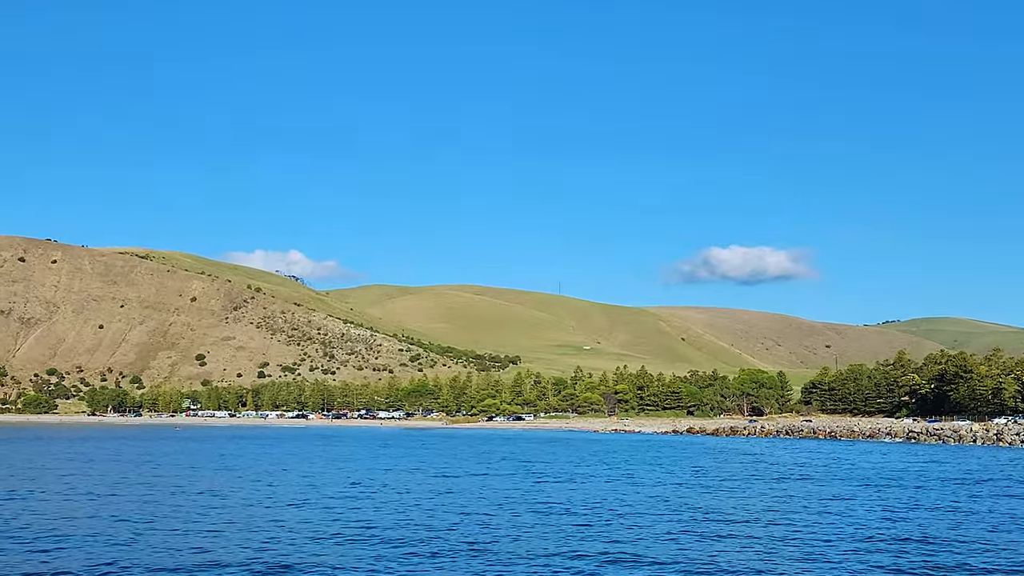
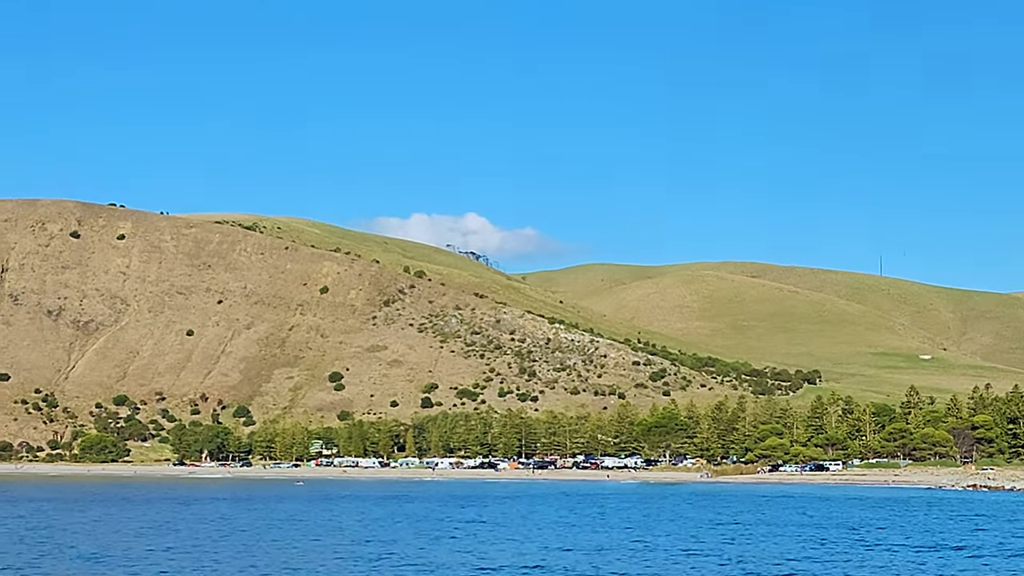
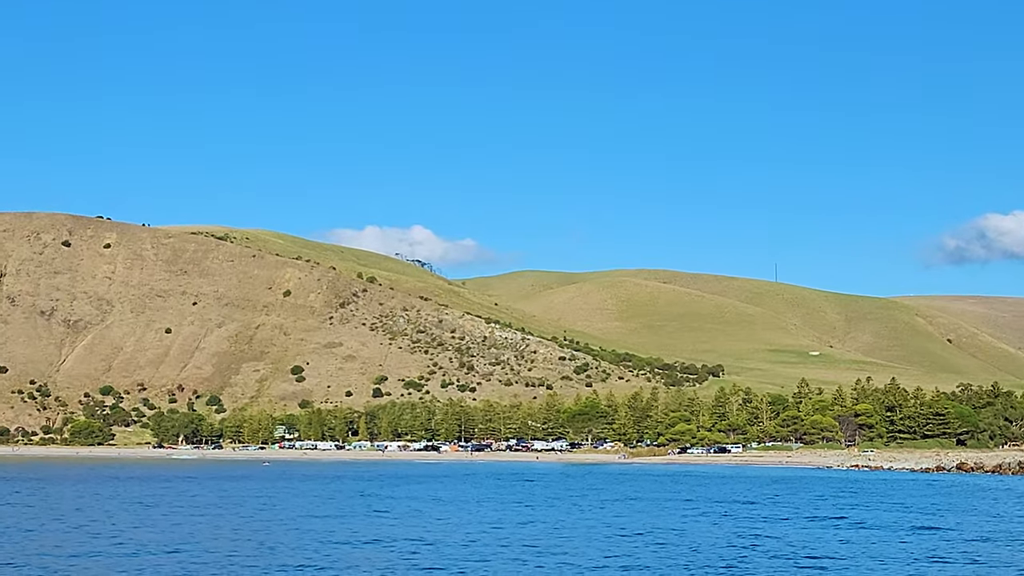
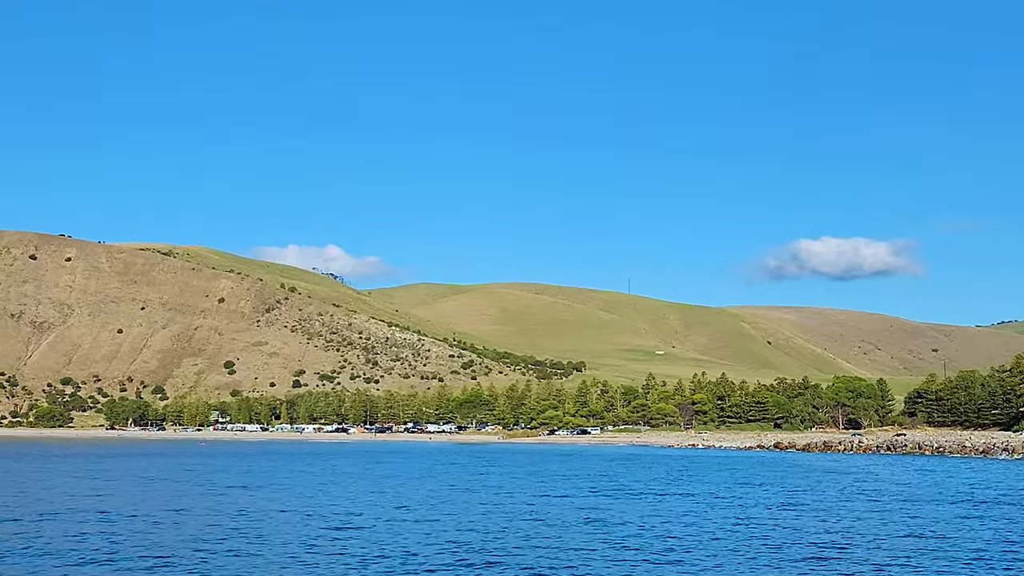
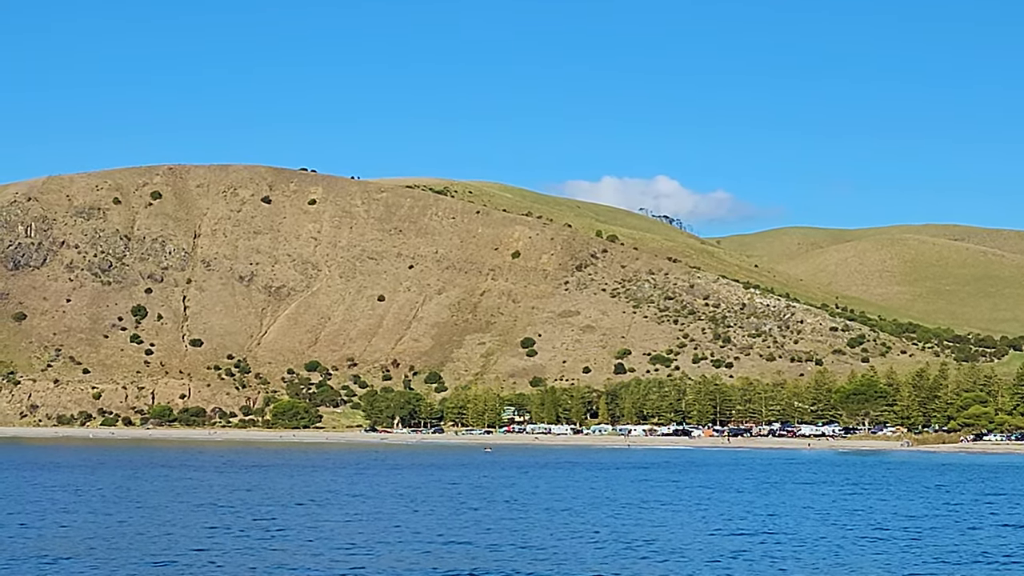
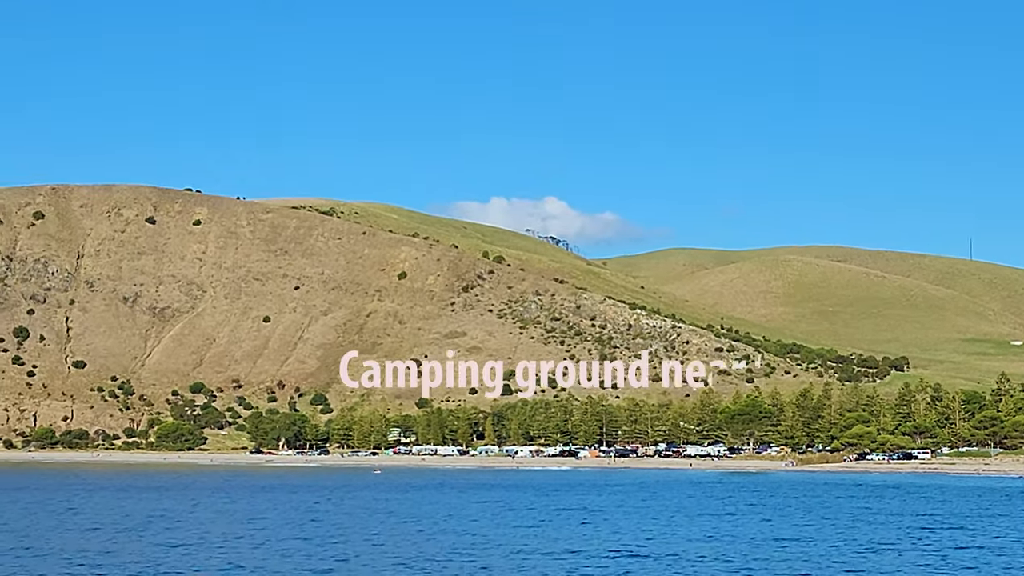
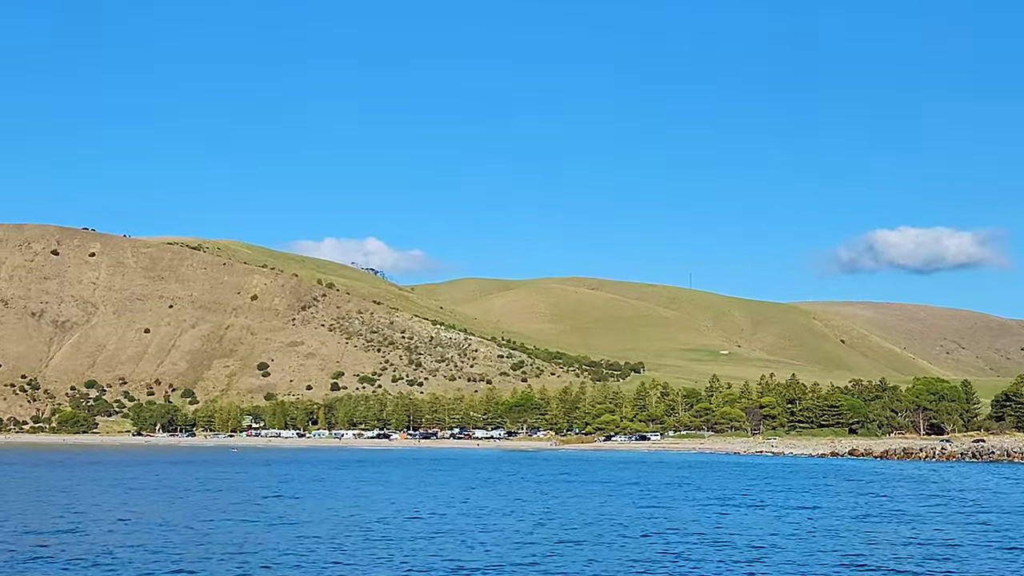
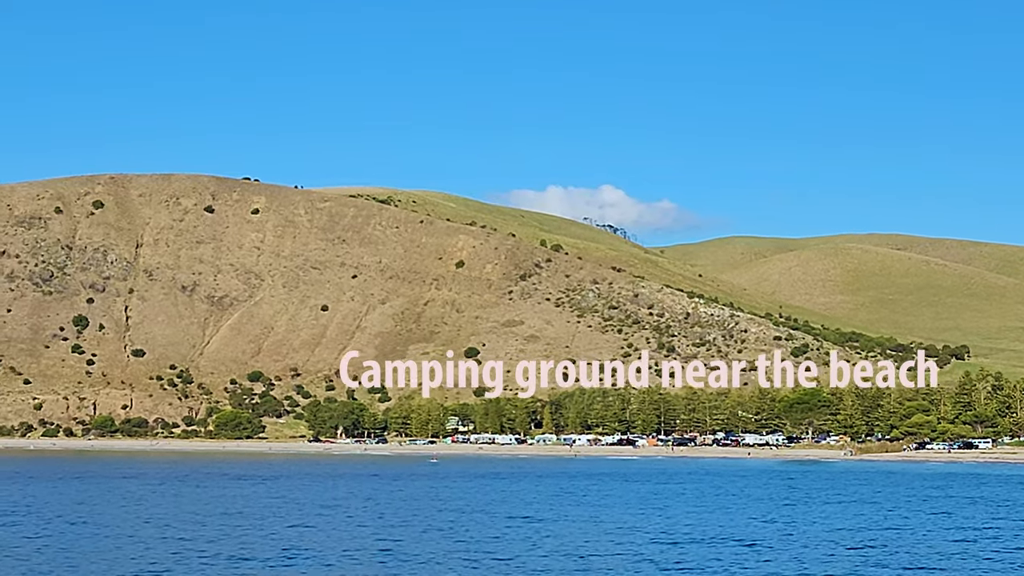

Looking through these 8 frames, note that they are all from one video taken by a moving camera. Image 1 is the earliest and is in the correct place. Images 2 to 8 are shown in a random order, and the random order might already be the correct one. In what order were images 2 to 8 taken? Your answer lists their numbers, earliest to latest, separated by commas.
4, 7, 3, 2, 6, 8, 5
